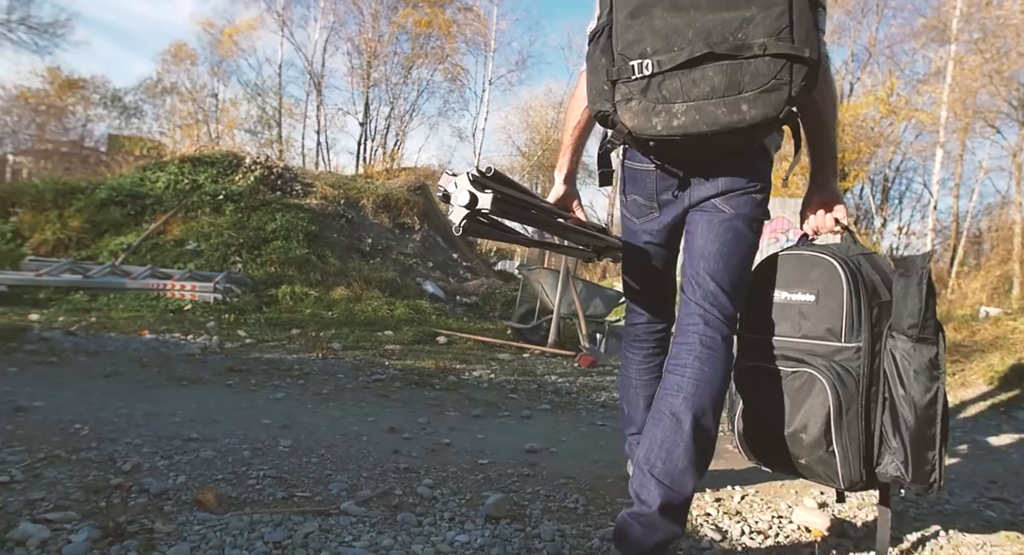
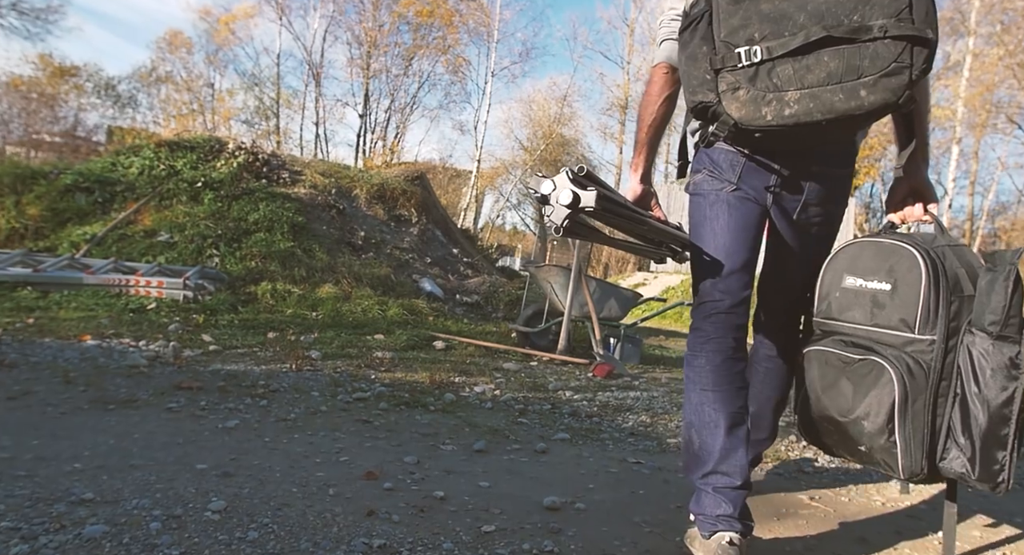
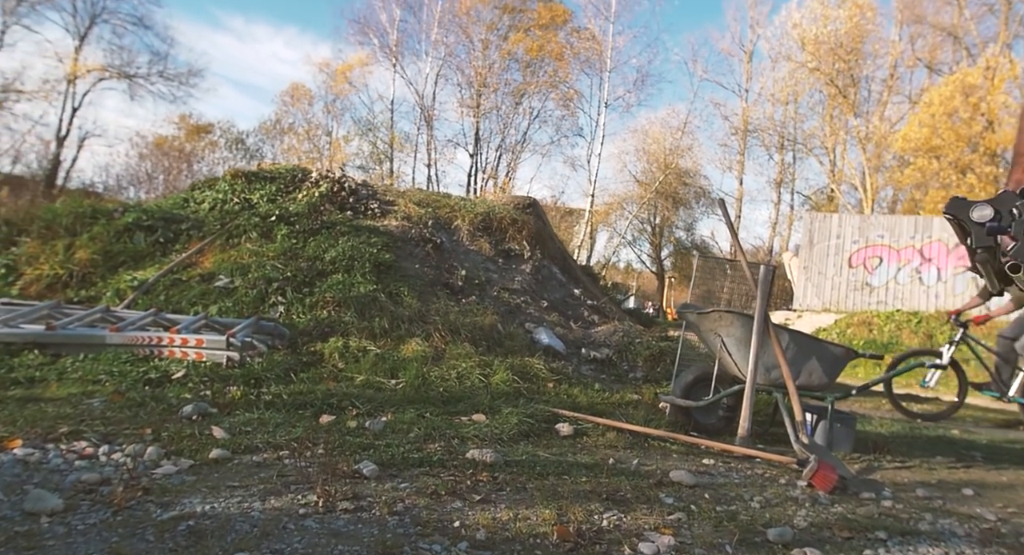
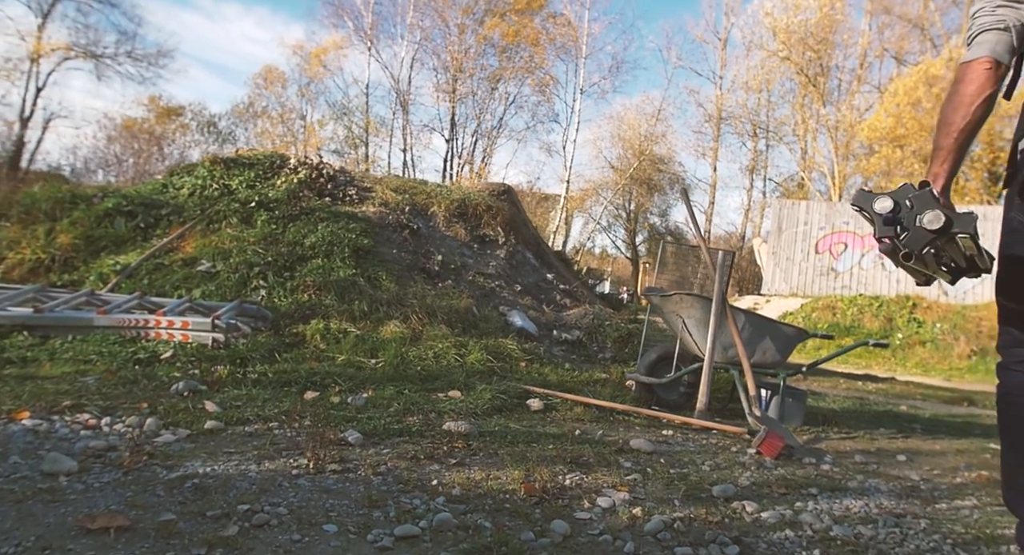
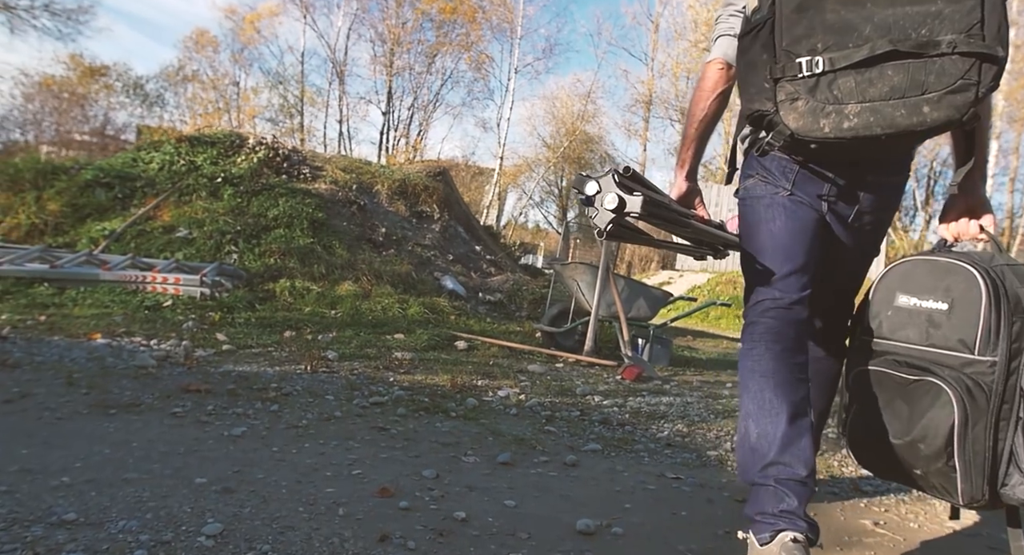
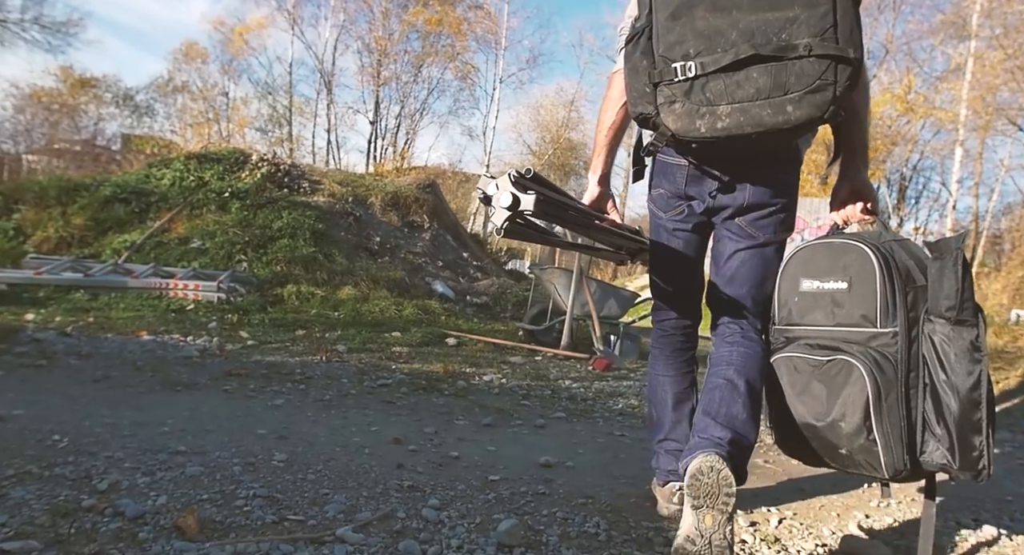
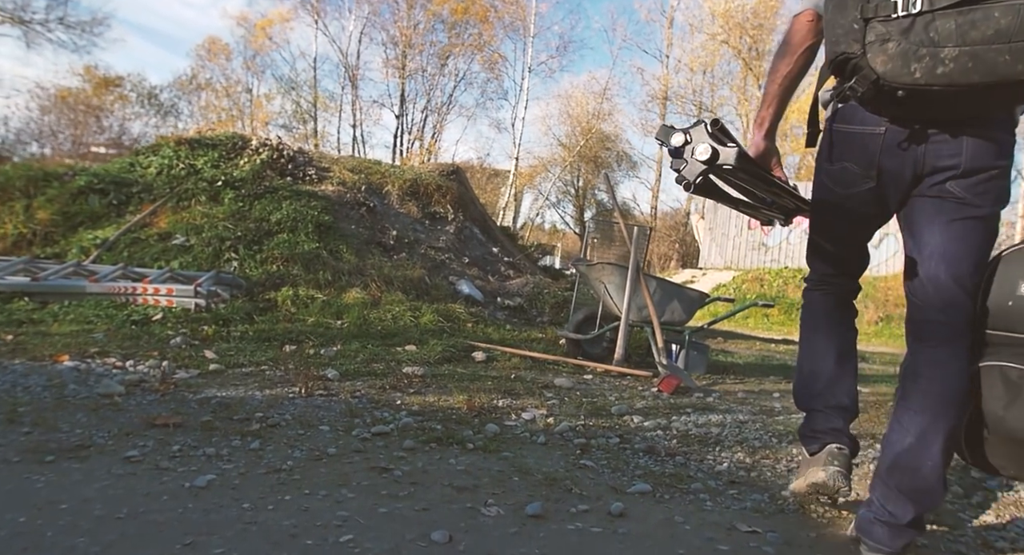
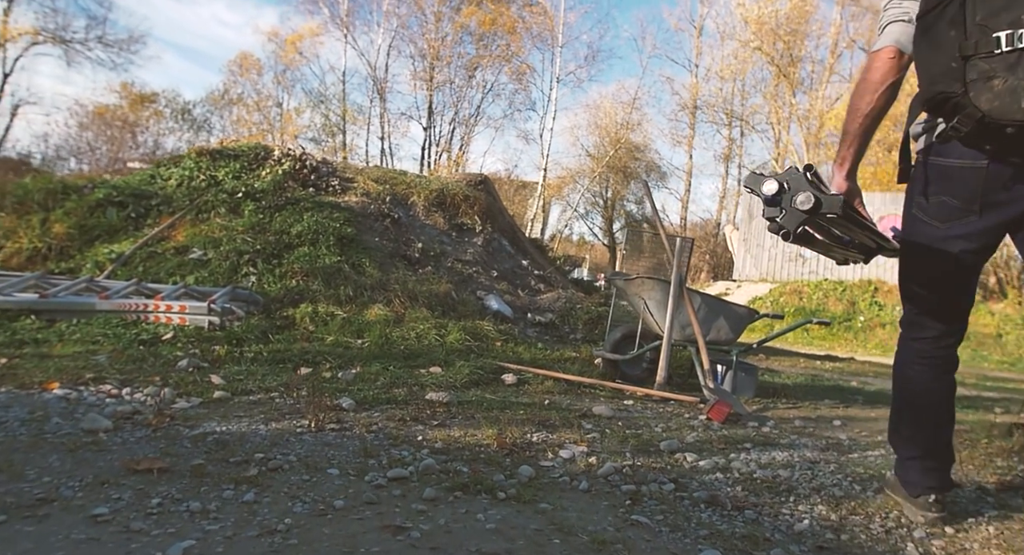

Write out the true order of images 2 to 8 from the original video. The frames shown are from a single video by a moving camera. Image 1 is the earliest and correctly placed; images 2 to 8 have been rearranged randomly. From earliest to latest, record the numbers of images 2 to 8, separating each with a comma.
6, 2, 5, 7, 8, 4, 3
